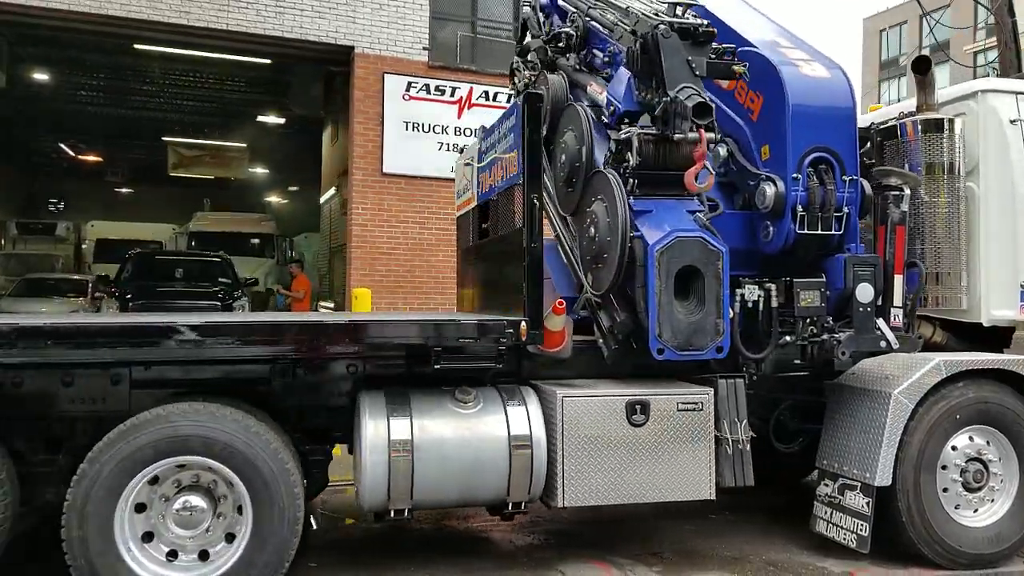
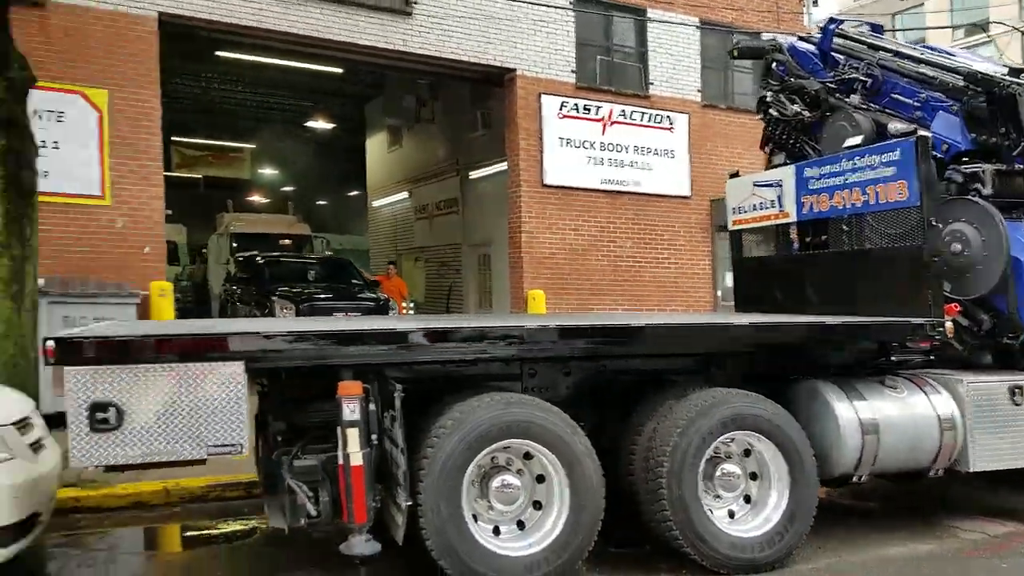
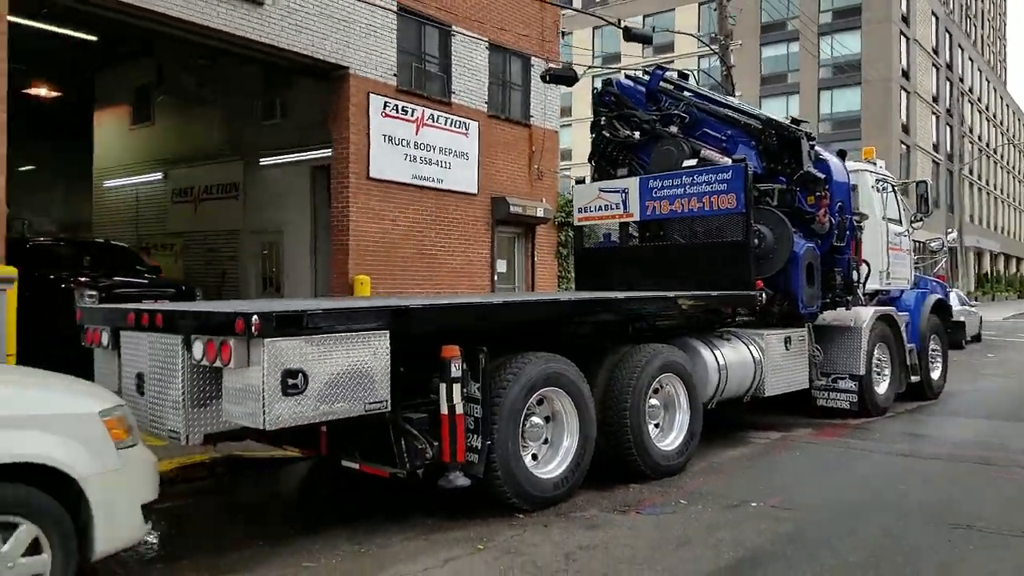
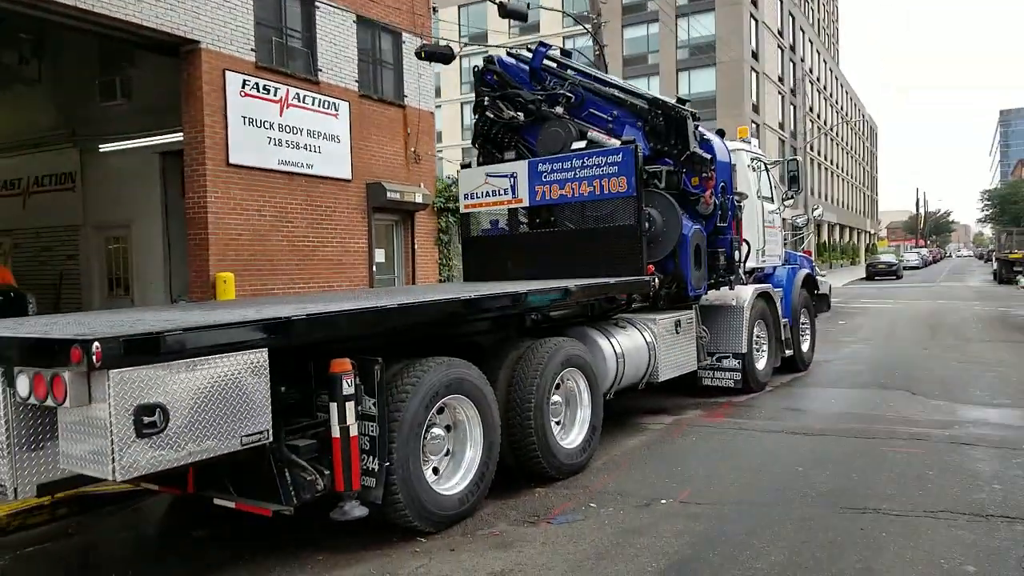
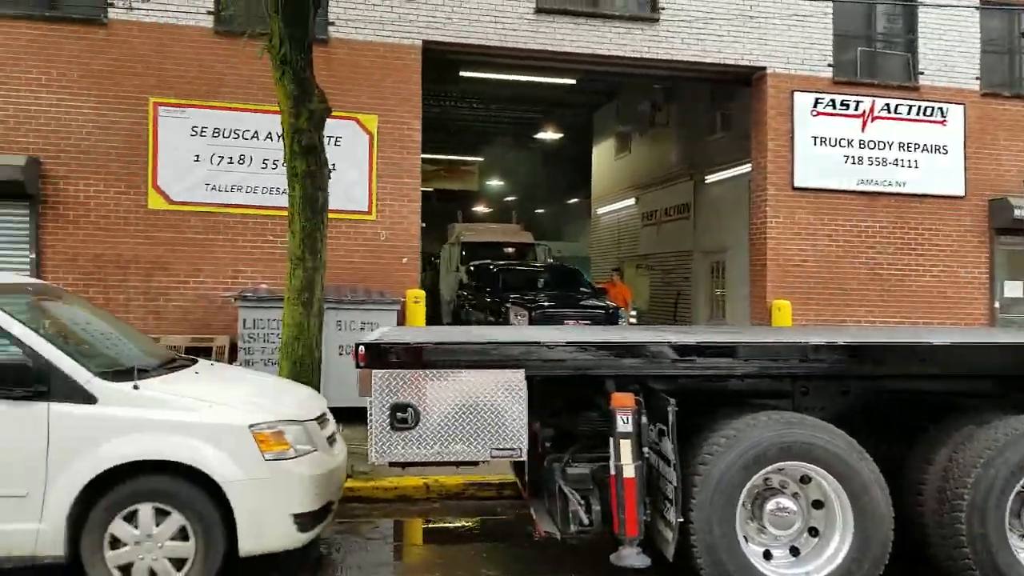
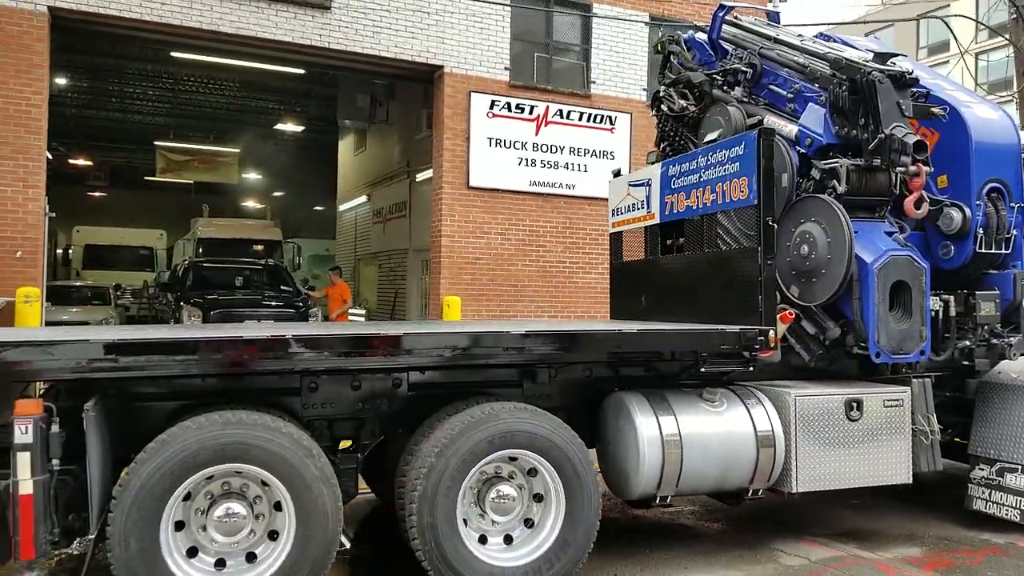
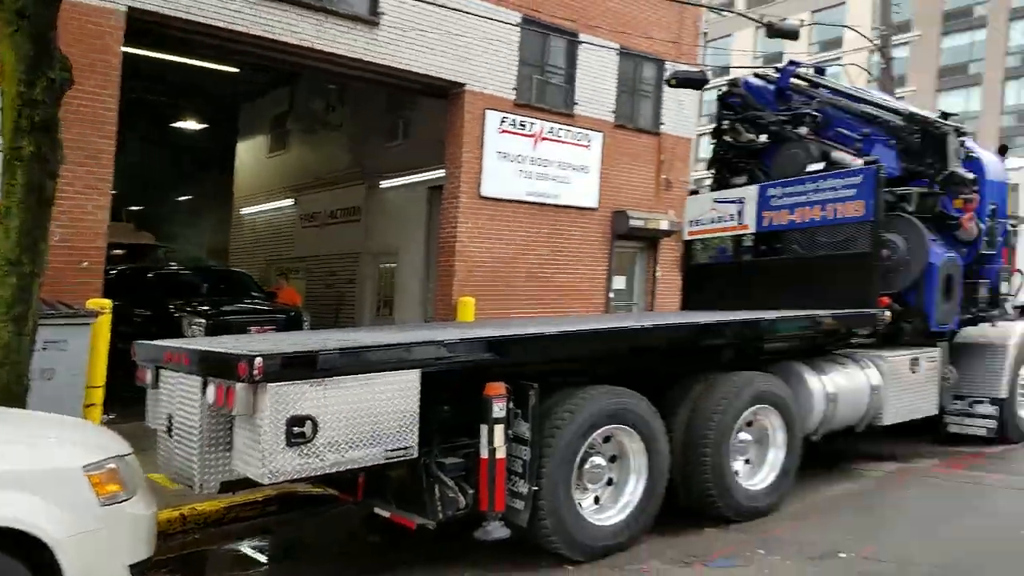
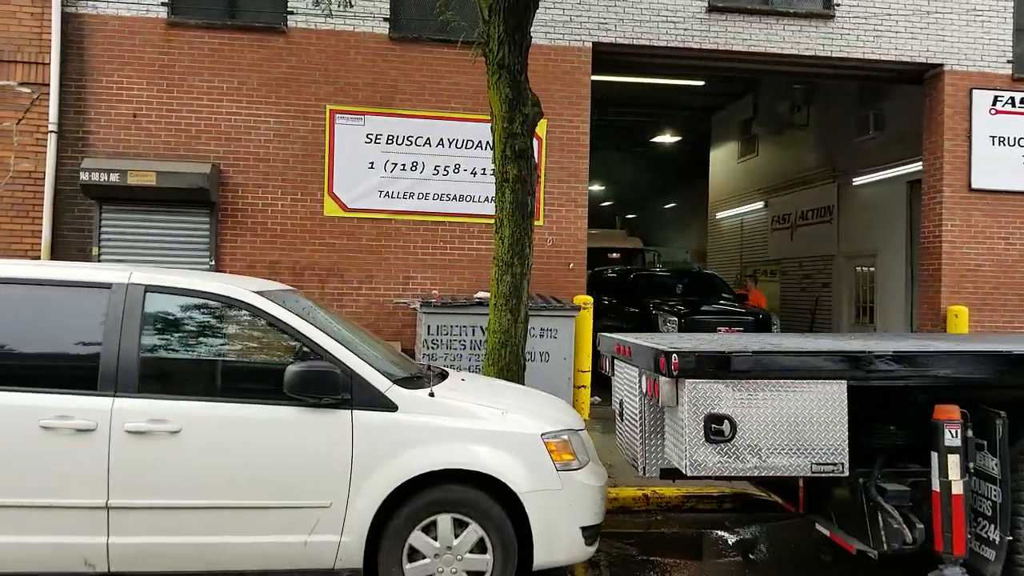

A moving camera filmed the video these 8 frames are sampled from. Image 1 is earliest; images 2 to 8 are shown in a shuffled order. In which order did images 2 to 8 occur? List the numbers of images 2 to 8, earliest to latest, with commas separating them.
6, 2, 5, 8, 7, 4, 3
